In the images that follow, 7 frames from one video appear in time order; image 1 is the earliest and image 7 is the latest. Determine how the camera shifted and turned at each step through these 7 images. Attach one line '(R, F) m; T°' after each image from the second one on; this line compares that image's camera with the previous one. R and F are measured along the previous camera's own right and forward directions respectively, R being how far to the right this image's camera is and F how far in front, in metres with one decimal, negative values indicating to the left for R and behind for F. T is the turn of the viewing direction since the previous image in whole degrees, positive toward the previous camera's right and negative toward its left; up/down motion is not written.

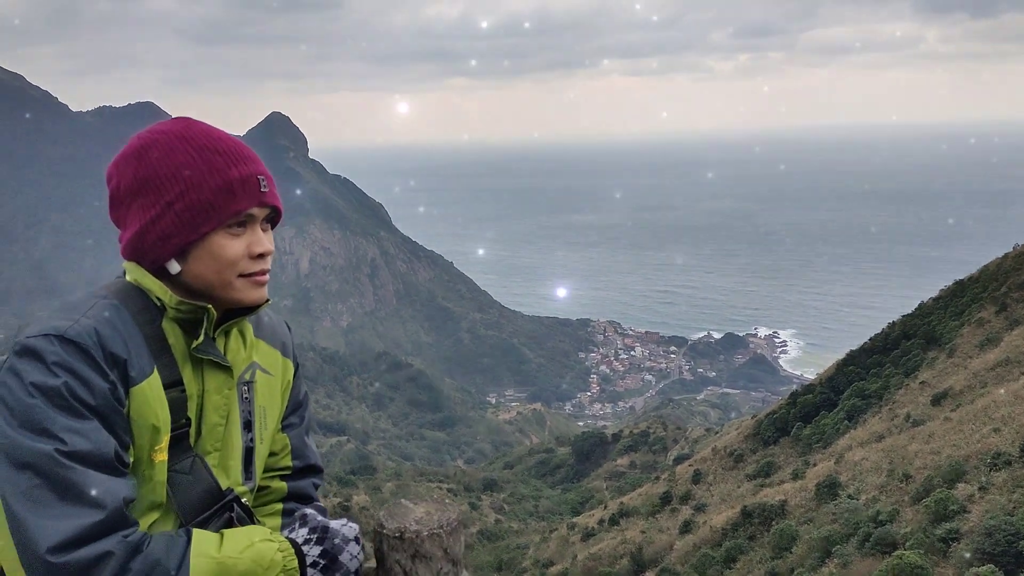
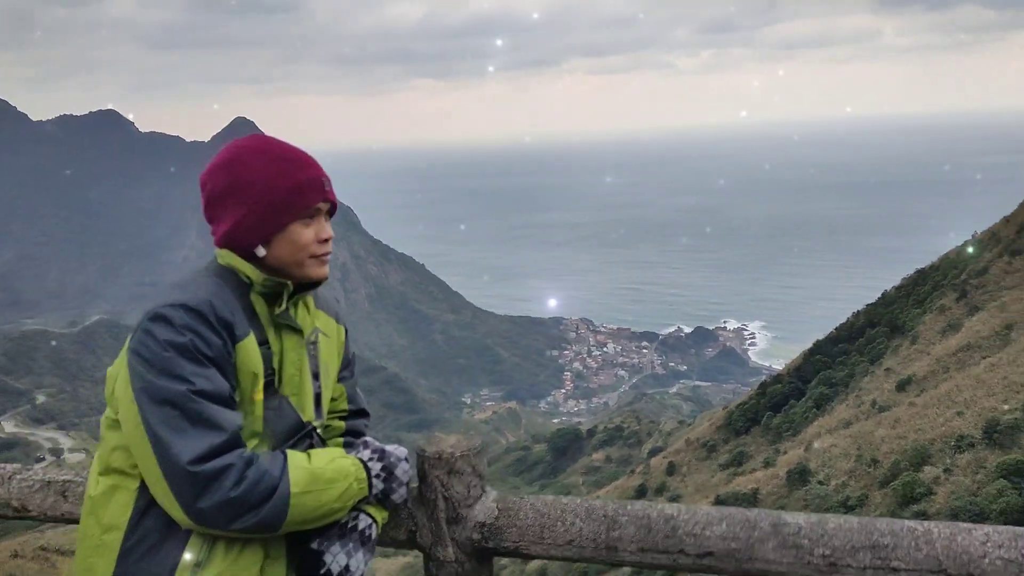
(-0.1, -0.4) m; +2°
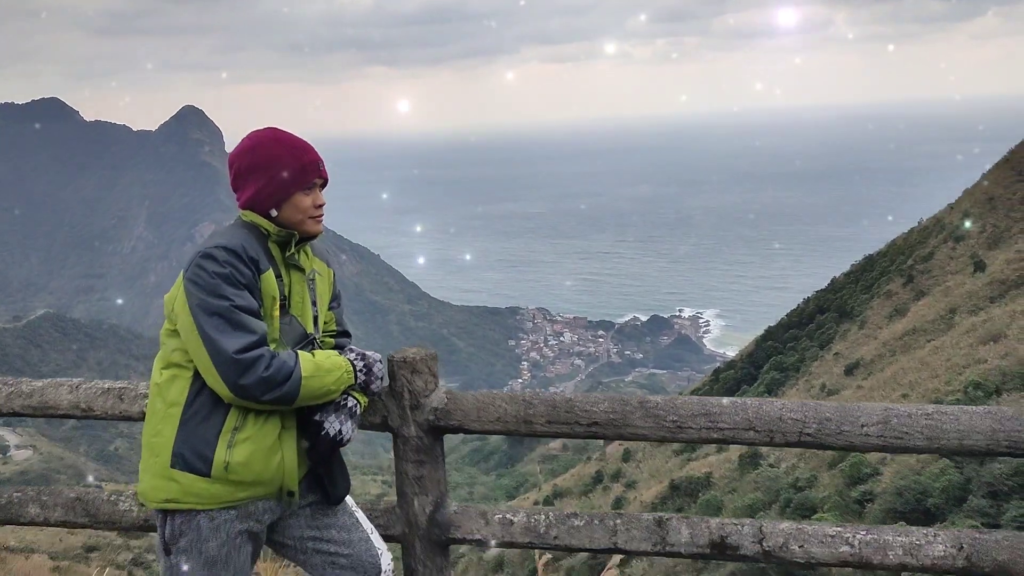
(0.0, -0.8) m; +3°
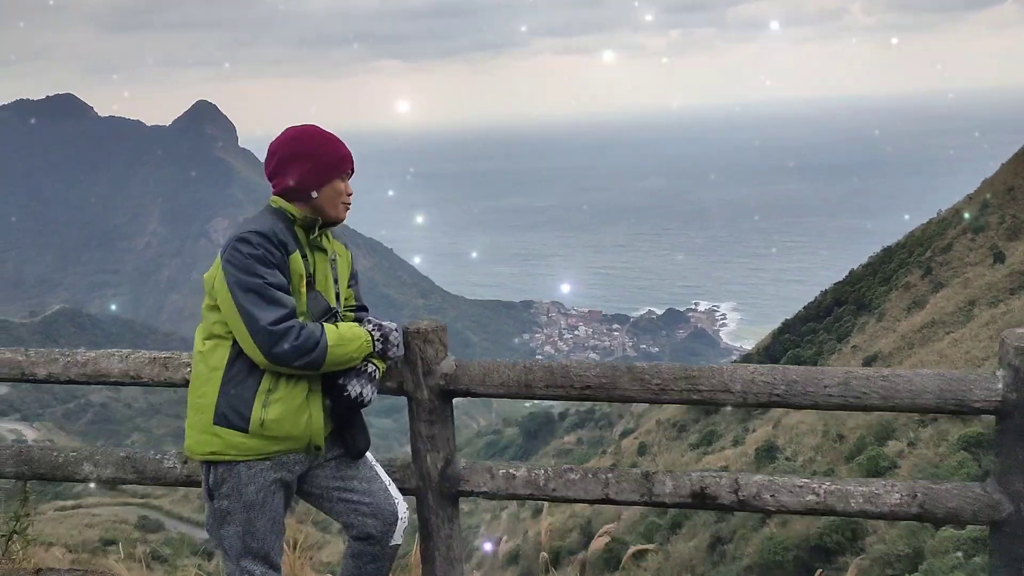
(0.0, -0.3) m; -1°
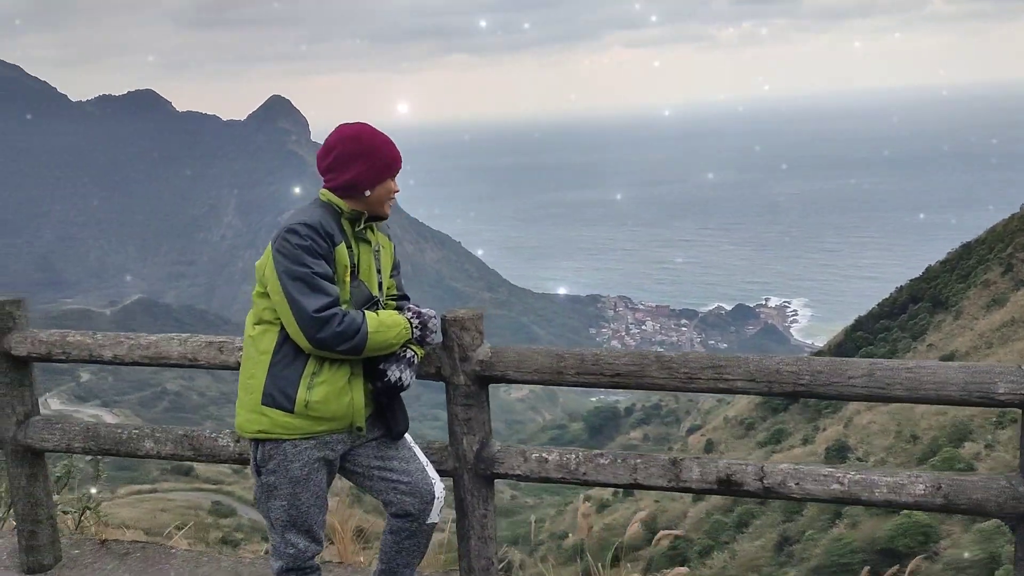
(+0.1, -0.1) m; -4°
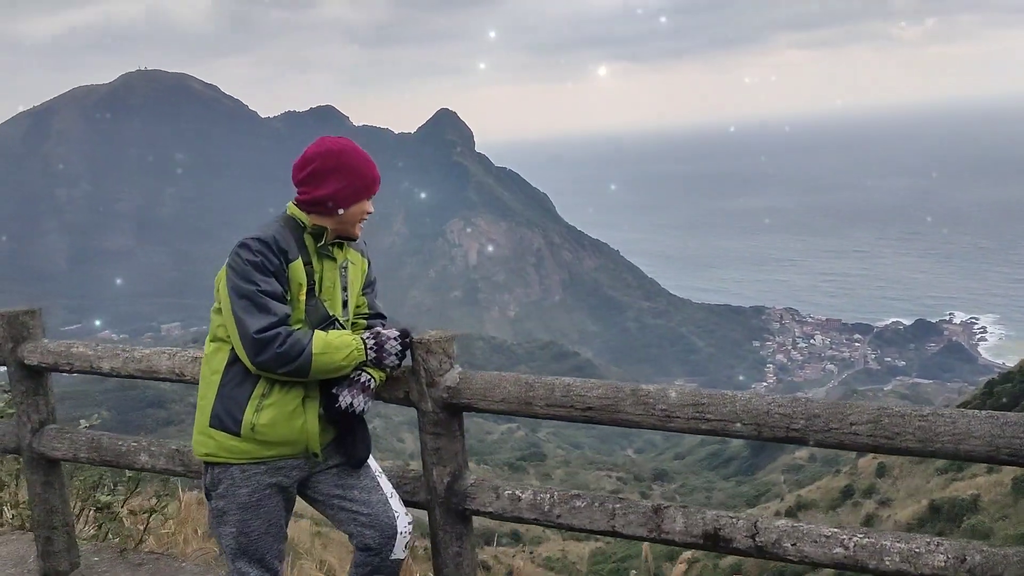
(+0.6, +0.3) m; -10°
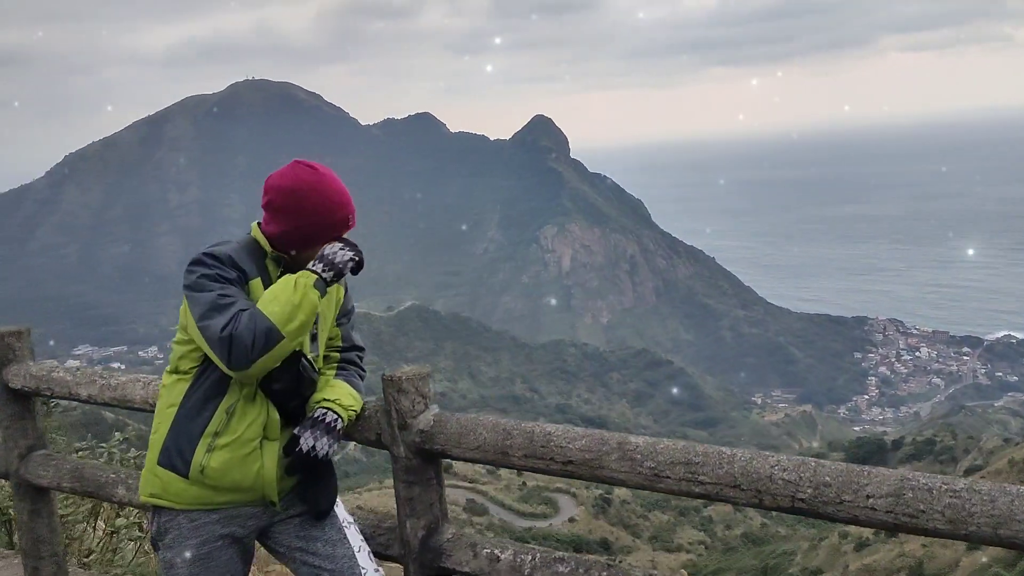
(+0.3, +0.3) m; -6°
